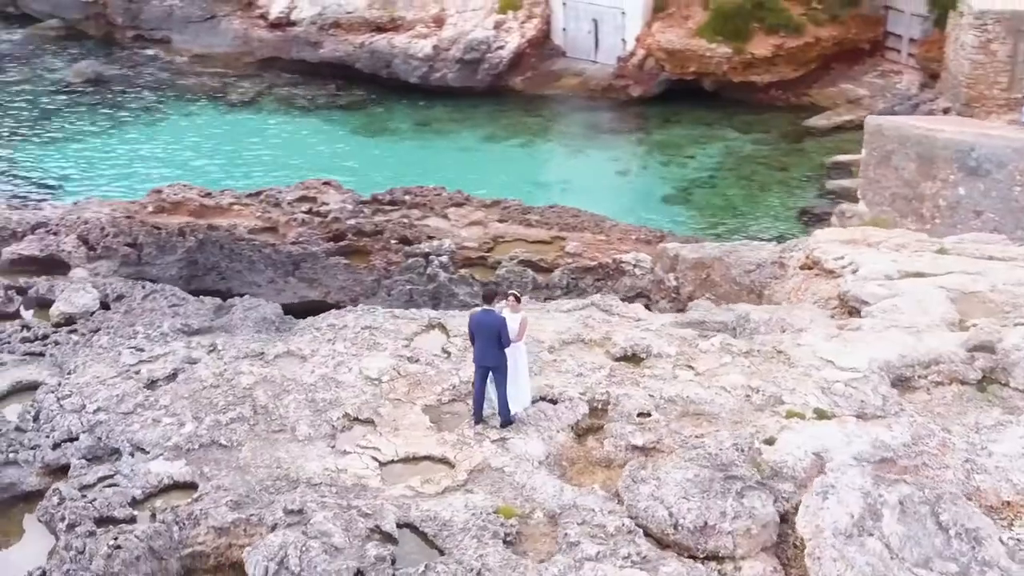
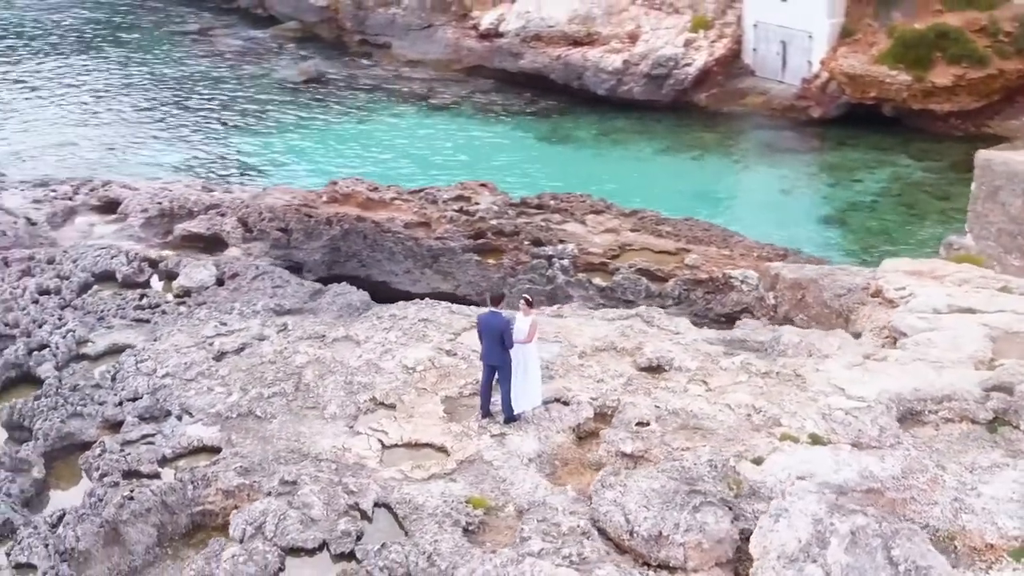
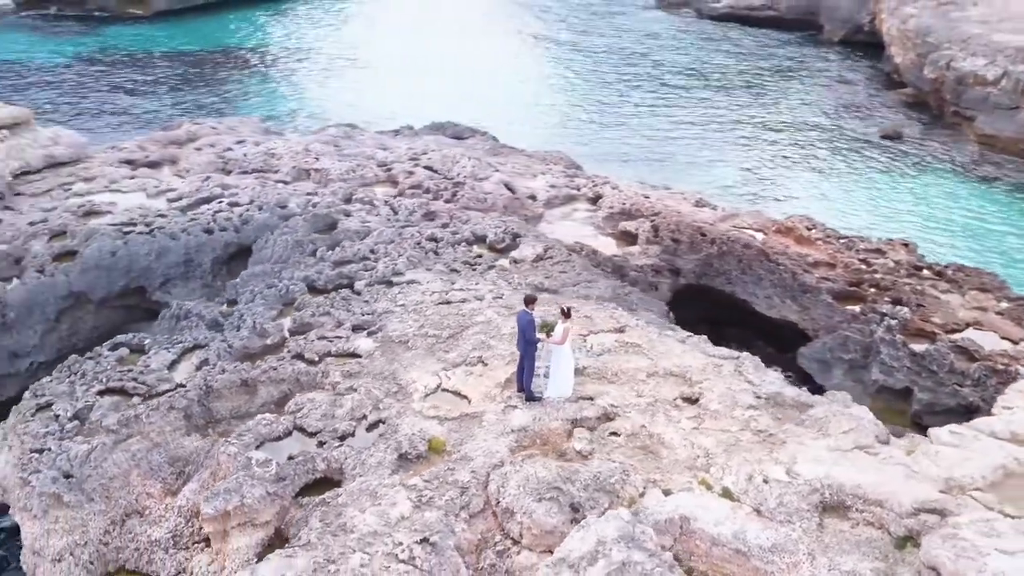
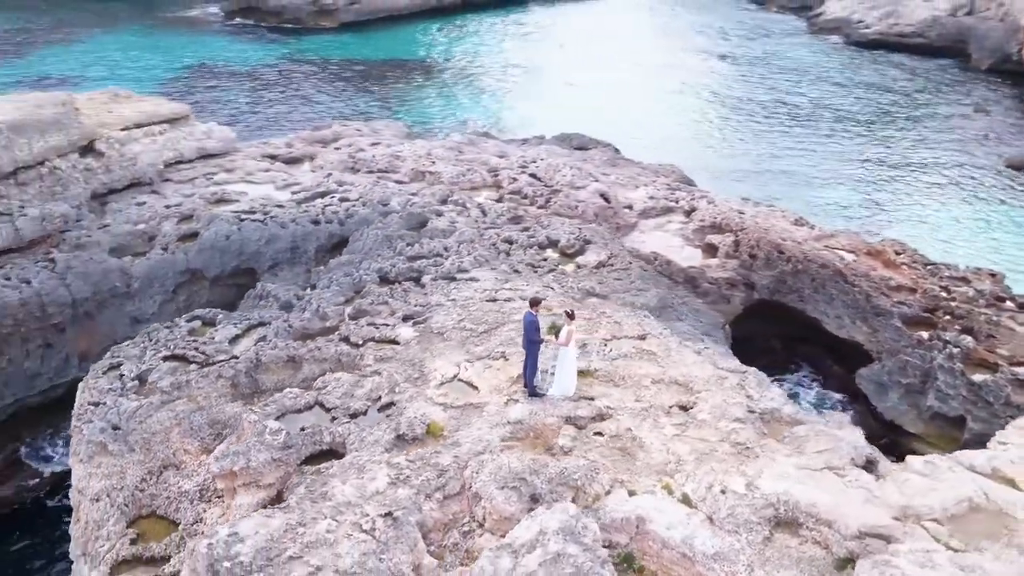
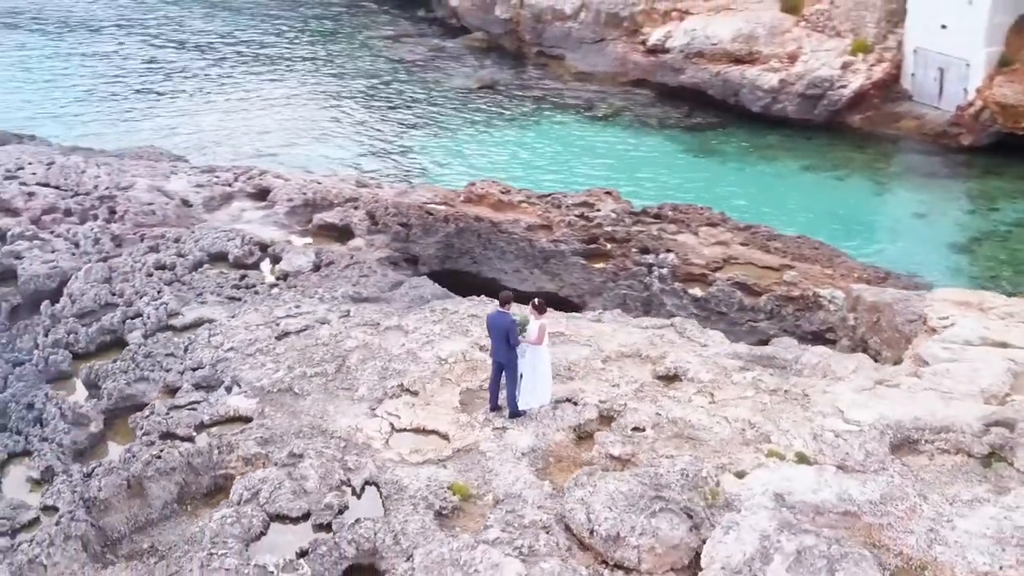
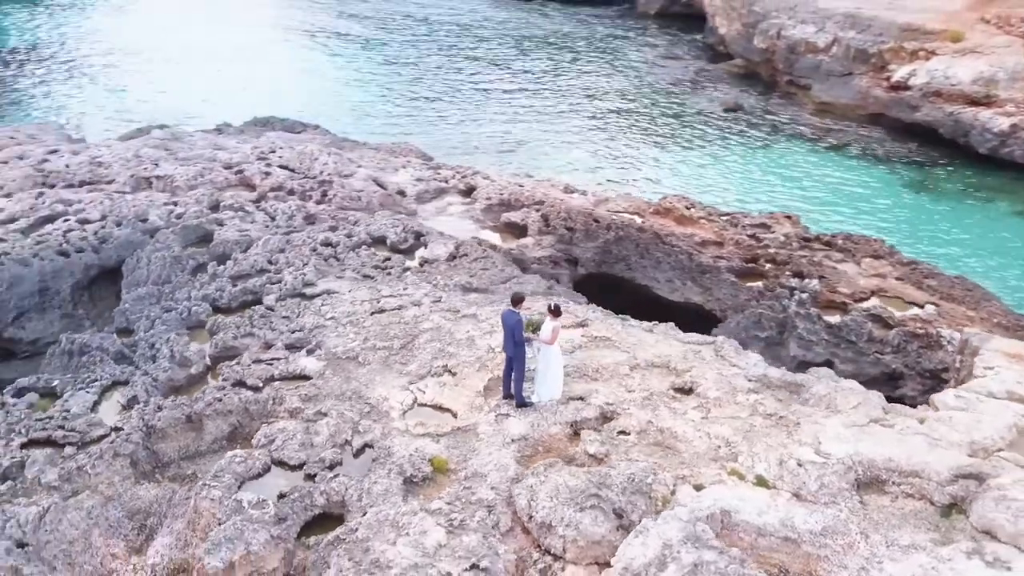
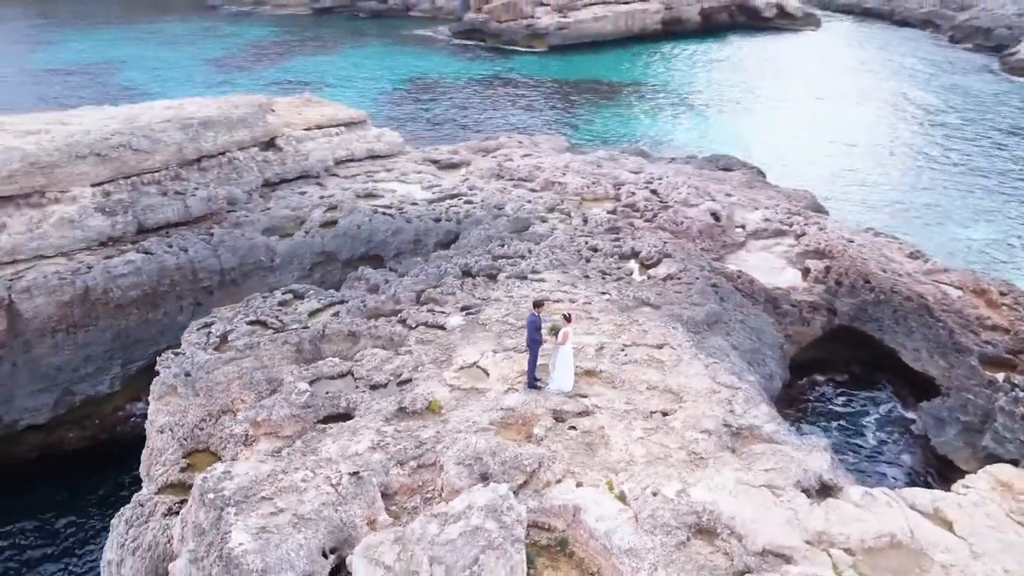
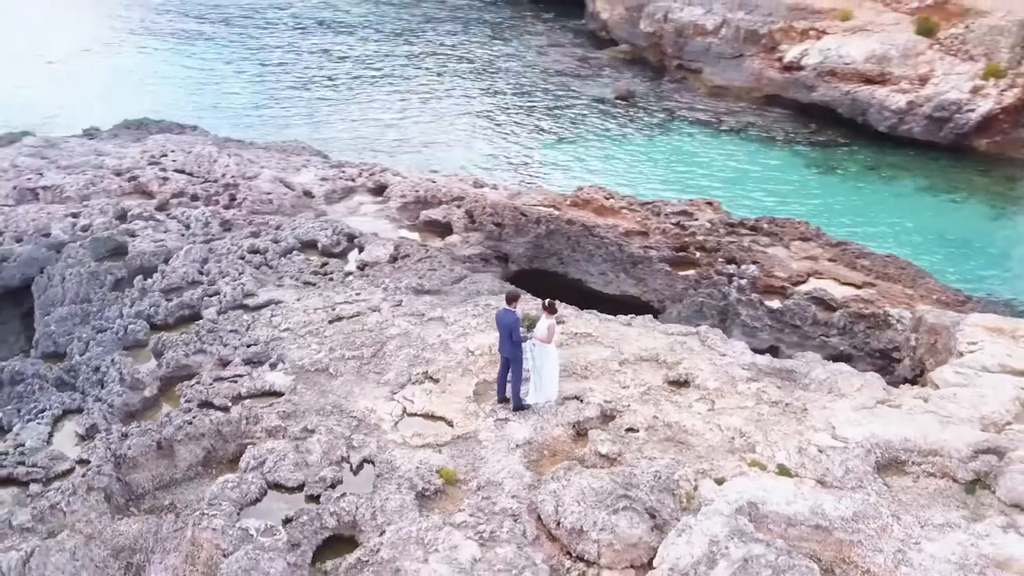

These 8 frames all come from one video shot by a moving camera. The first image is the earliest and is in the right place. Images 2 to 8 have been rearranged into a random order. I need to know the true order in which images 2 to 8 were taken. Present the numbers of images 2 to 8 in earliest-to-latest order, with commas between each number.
2, 5, 8, 6, 3, 4, 7
